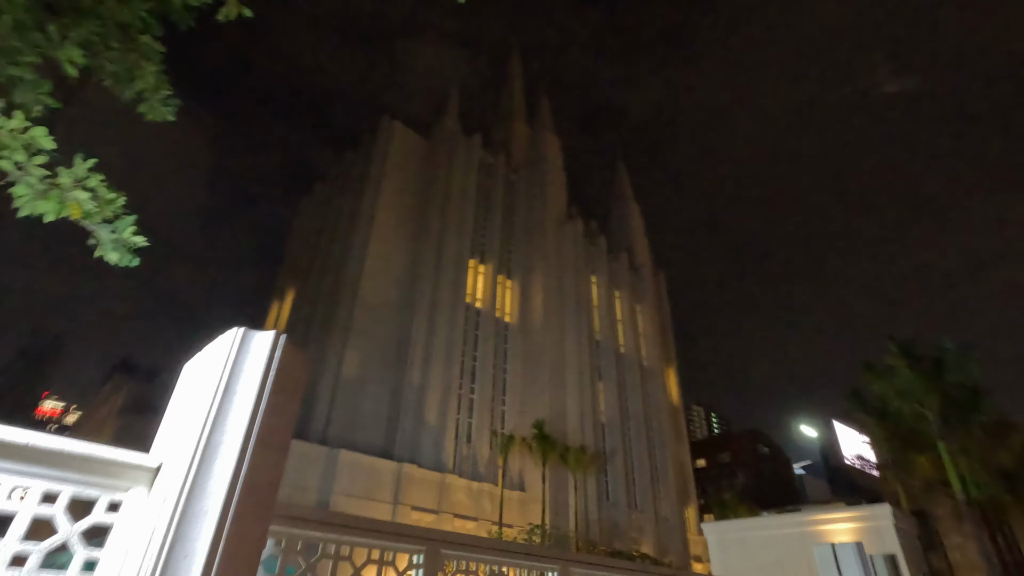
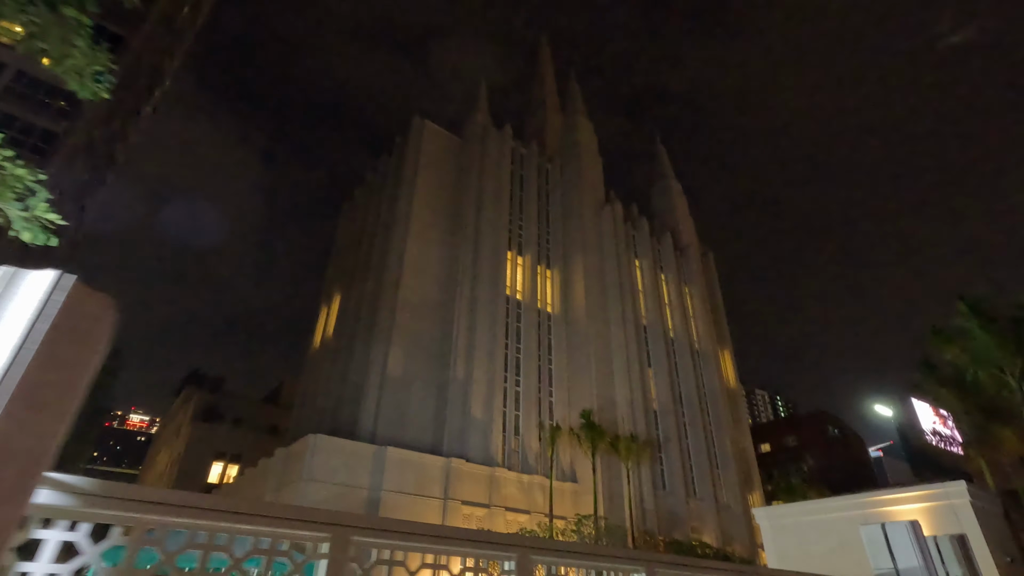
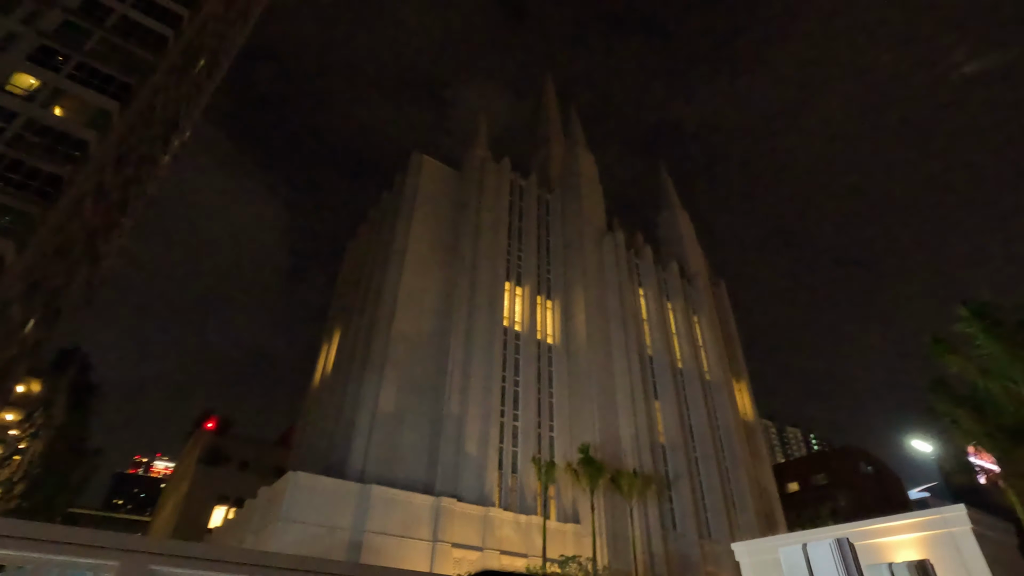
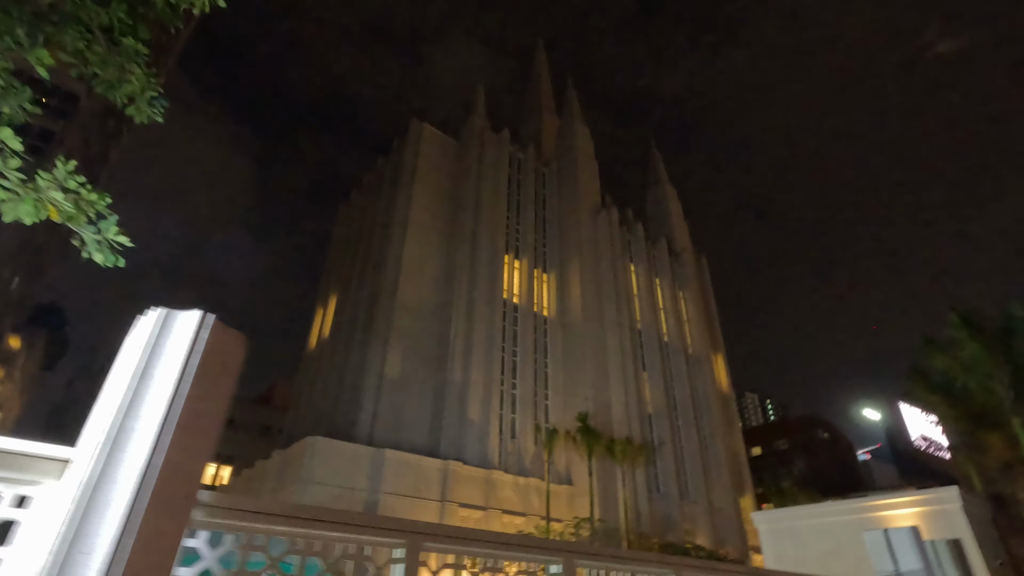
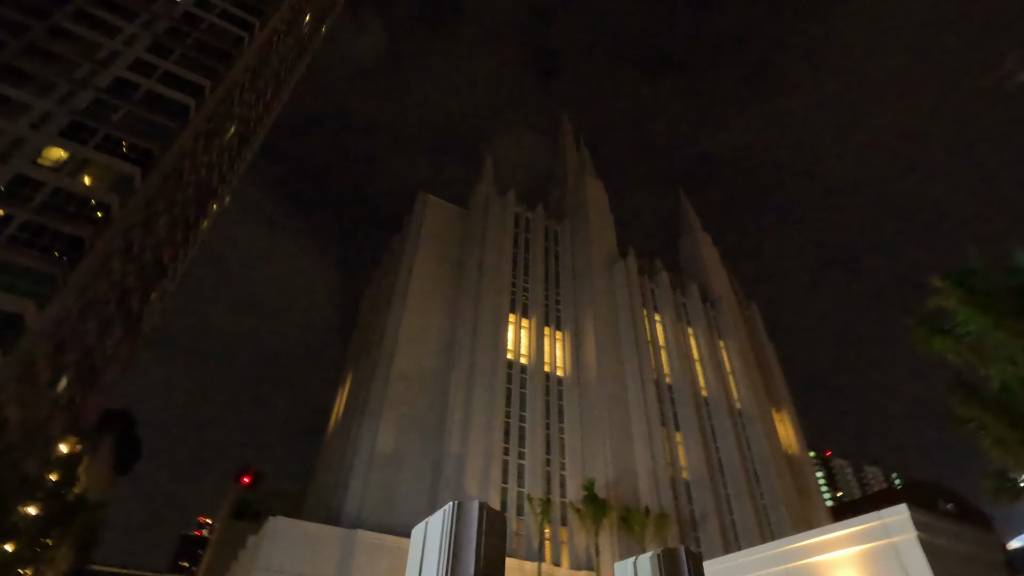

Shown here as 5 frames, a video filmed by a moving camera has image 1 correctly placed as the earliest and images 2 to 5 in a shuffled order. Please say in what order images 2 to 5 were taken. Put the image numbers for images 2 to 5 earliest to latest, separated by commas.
4, 2, 3, 5
